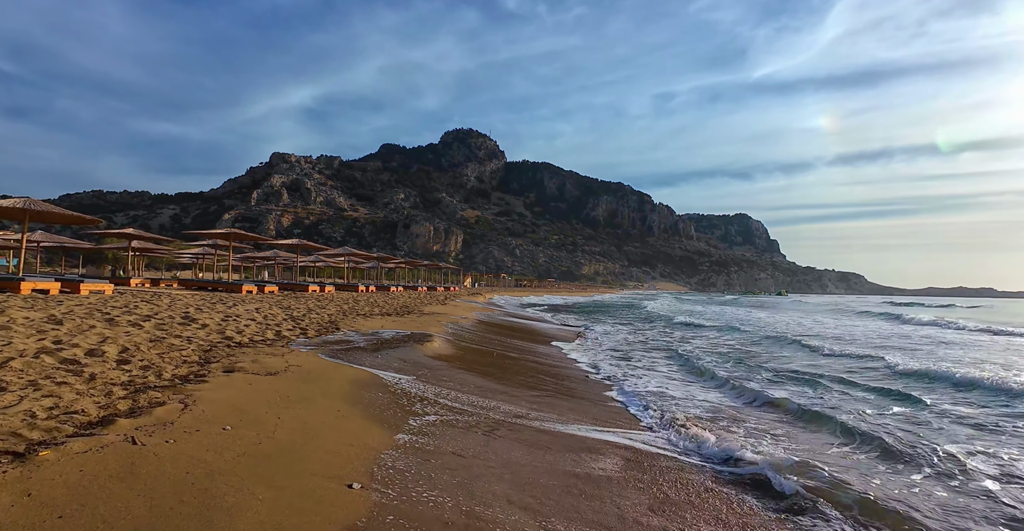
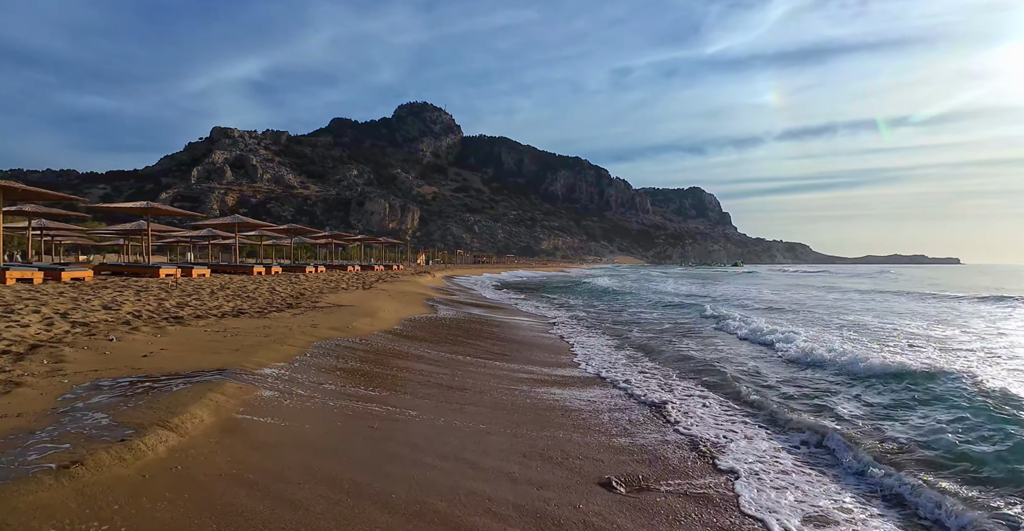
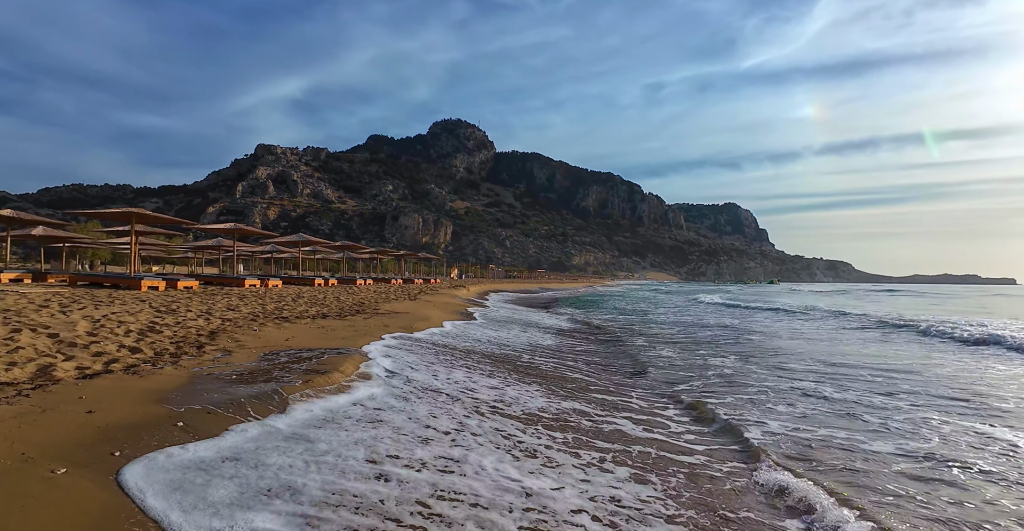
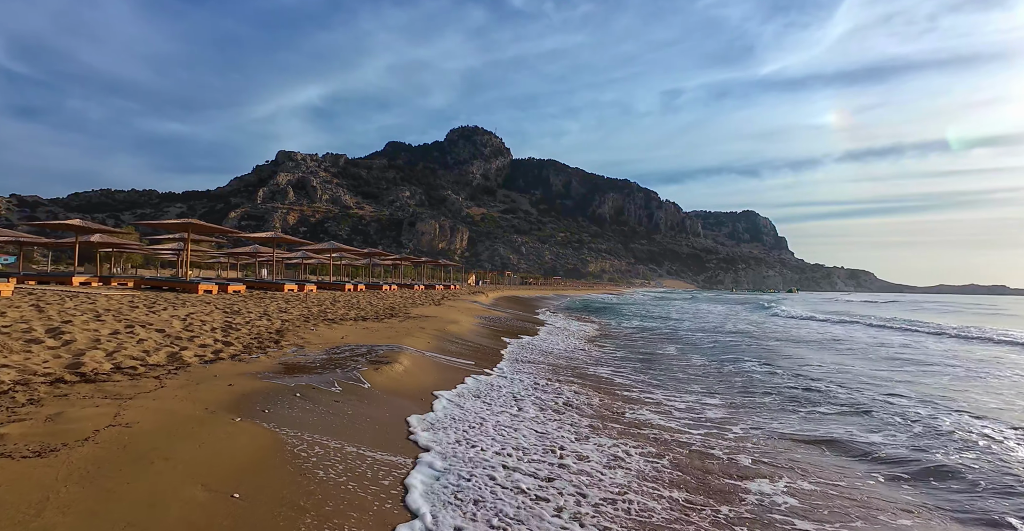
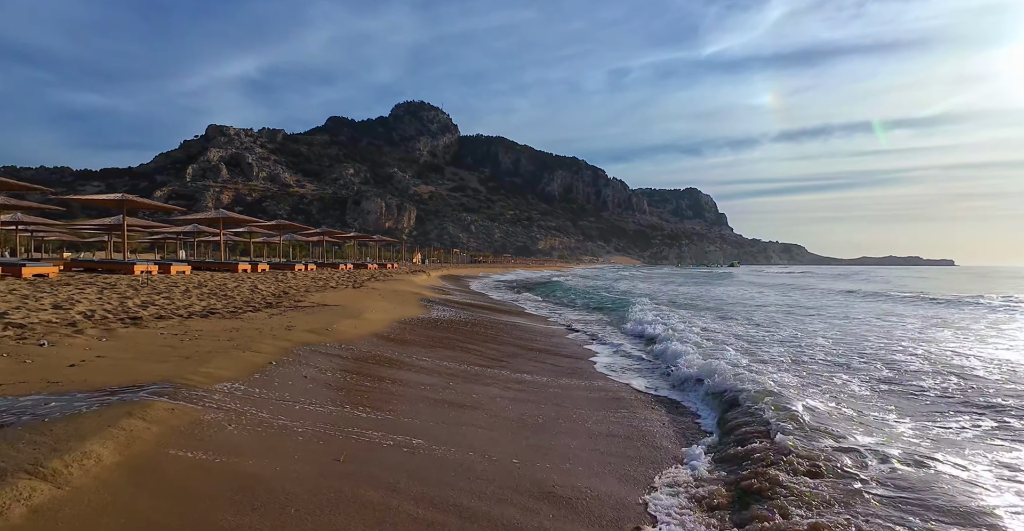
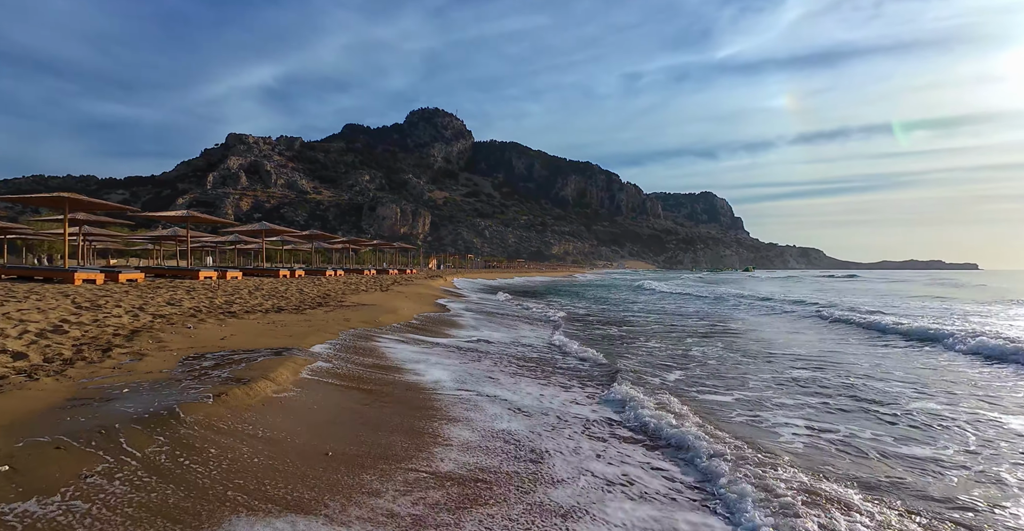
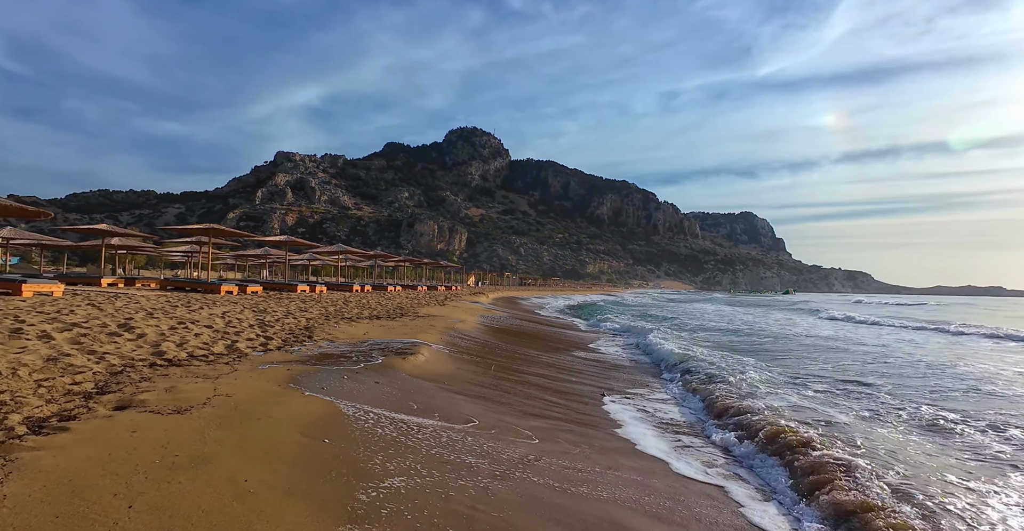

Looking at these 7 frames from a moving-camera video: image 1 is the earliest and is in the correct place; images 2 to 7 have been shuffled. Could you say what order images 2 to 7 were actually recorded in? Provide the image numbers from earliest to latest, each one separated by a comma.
7, 4, 3, 6, 2, 5
